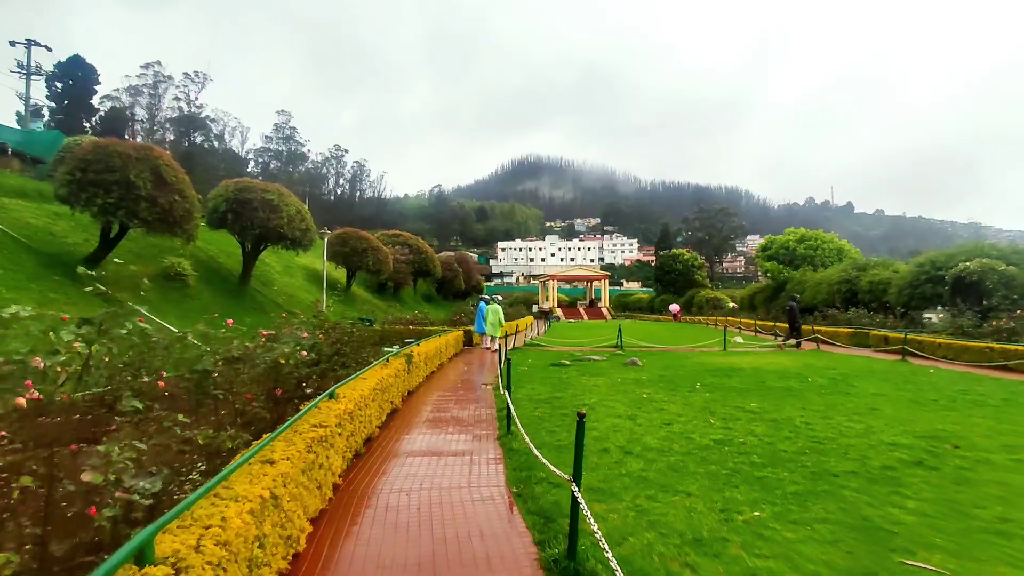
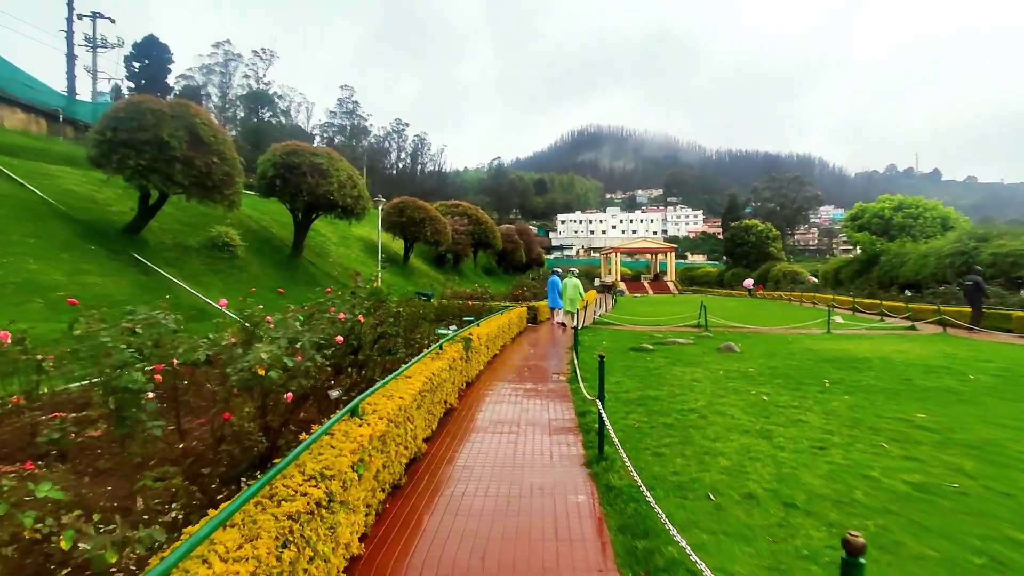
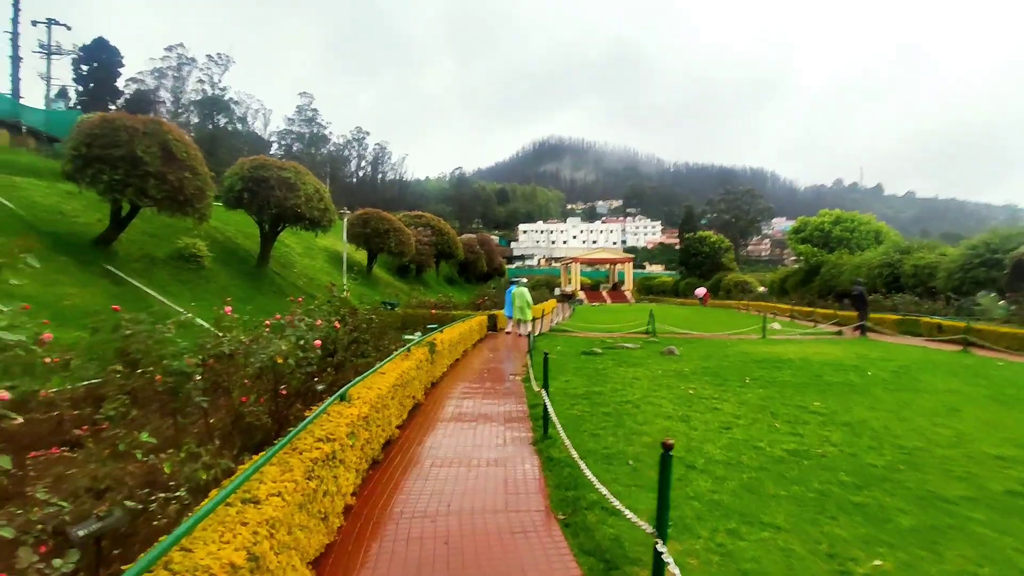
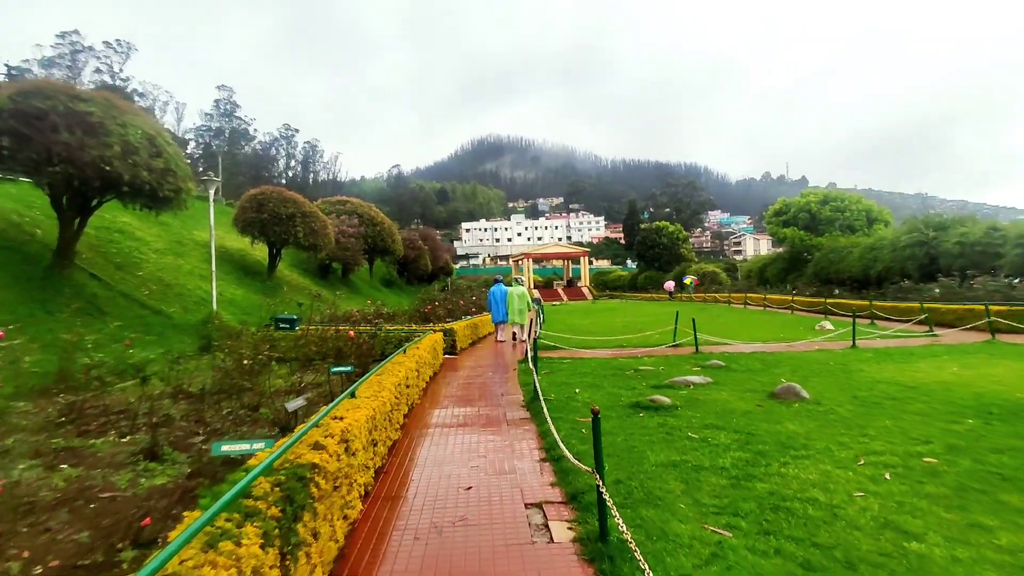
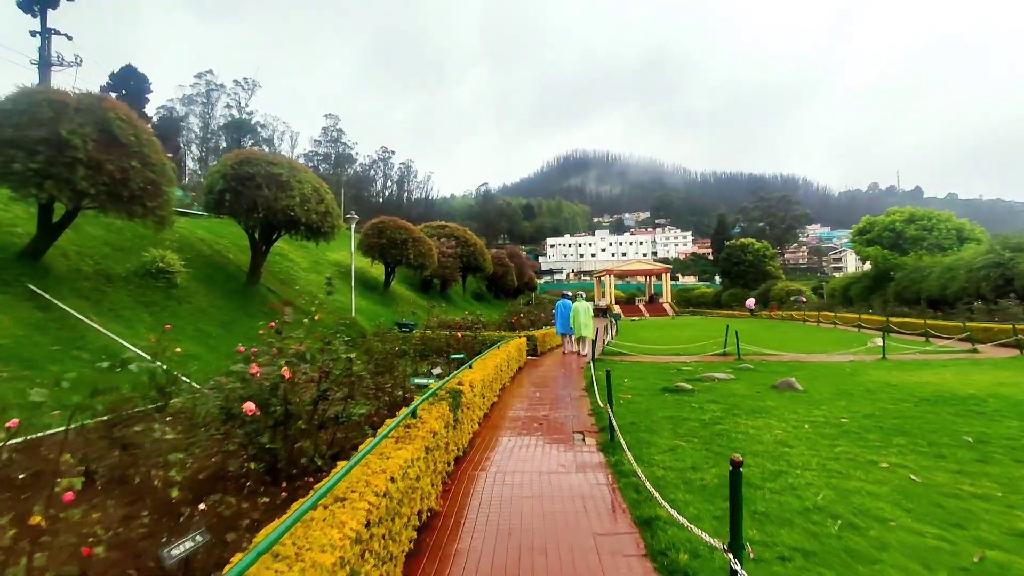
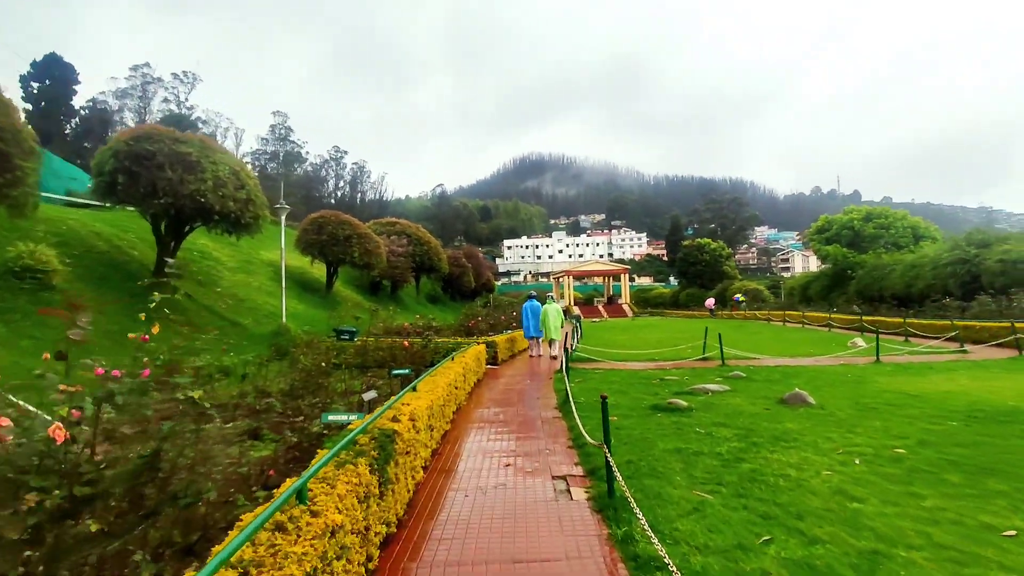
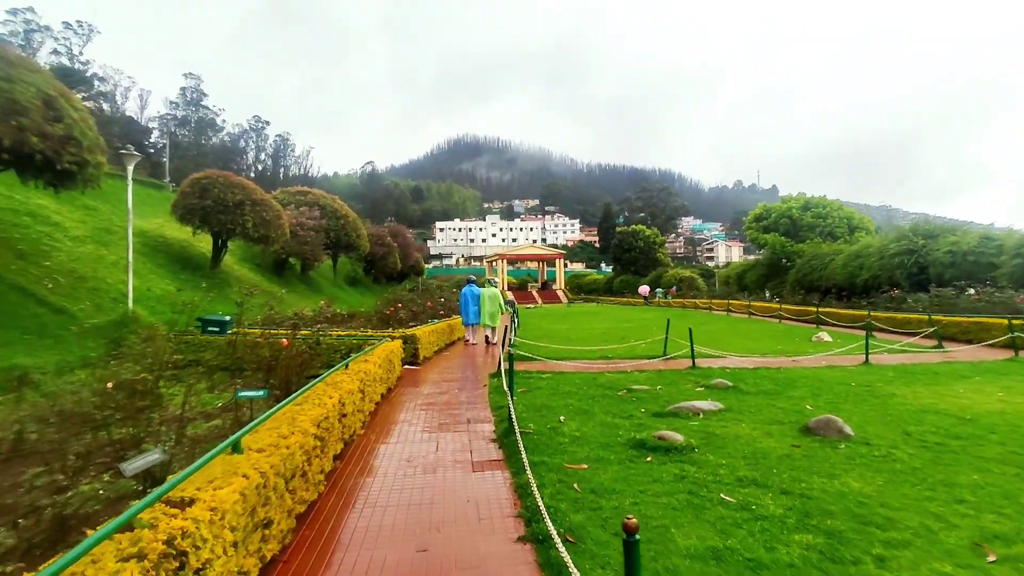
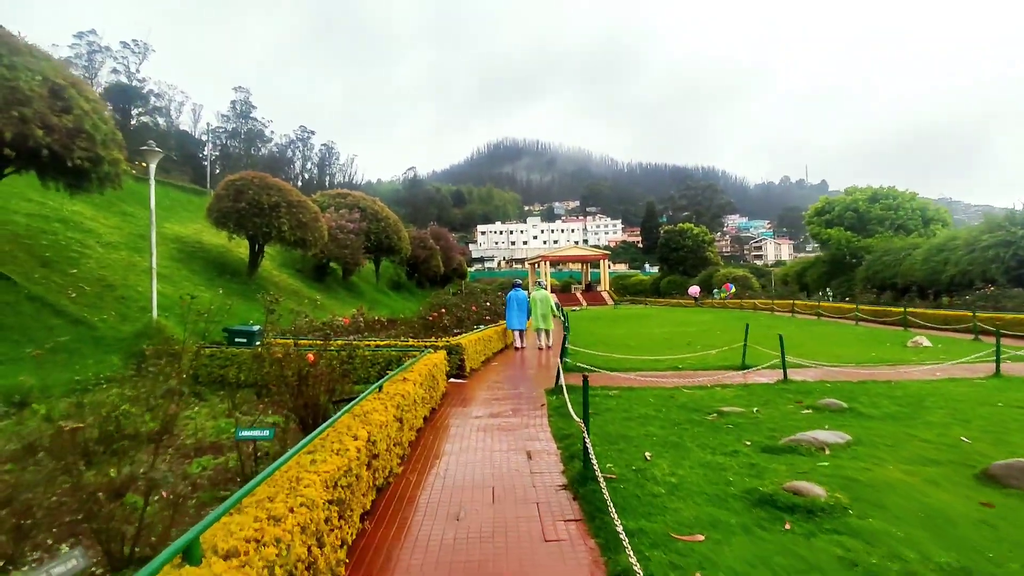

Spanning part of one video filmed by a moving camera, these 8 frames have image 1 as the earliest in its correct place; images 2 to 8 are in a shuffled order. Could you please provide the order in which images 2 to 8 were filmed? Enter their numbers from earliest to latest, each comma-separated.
3, 2, 5, 6, 4, 7, 8
